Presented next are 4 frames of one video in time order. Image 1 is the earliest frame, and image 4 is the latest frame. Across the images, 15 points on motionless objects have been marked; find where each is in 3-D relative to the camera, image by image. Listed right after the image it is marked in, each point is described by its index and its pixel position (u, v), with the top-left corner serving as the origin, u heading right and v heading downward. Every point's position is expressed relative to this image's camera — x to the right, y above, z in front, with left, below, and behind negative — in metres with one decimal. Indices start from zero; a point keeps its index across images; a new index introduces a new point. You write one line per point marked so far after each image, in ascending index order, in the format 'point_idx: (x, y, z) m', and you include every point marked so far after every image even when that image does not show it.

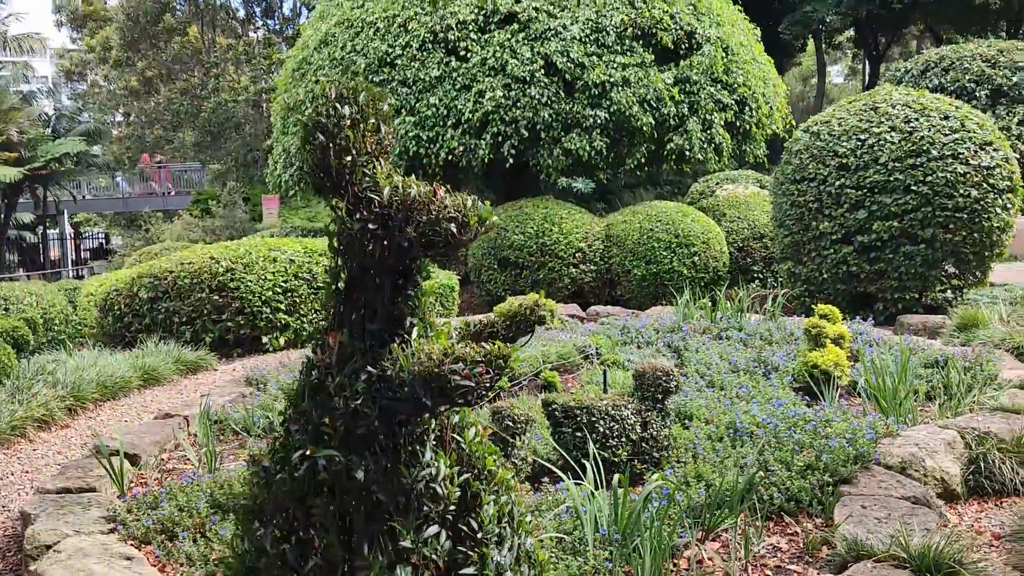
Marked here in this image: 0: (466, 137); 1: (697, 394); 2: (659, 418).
0: (-0.5, +1.5, +9.1) m
1: (+1.0, -0.6, +4.9) m
2: (+0.7, -0.6, +4.0) m
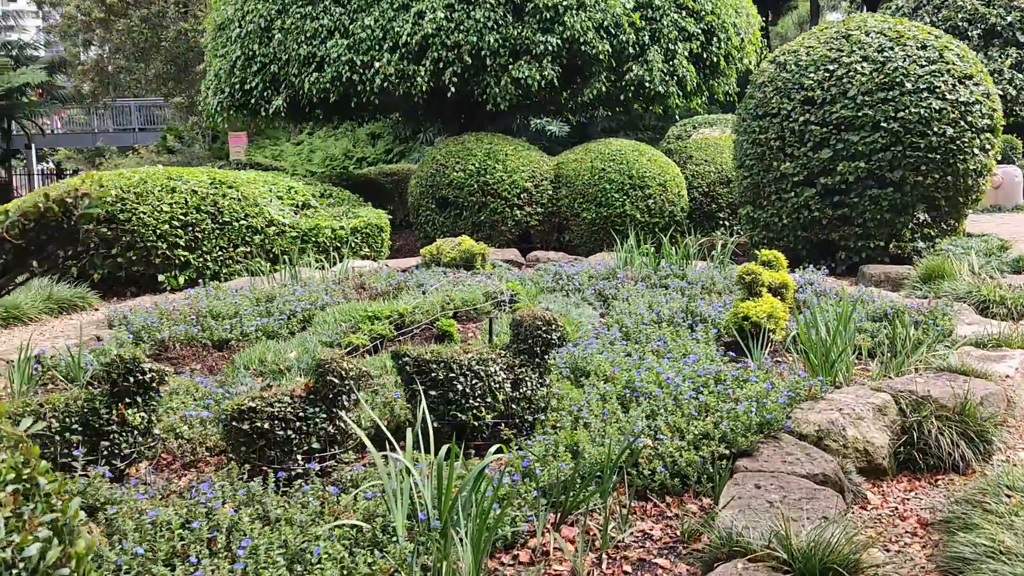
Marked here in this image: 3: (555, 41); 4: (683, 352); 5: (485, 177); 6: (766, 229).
0: (-1.0, +2.0, +8.3) m
1: (+0.4, -0.3, +4.3) m
2: (+0.1, -0.3, +3.4) m
3: (+0.4, +2.2, +8.3) m
4: (+0.8, -0.3, +4.2) m
5: (-0.2, +1.0, +8.3) m
6: (+2.1, +0.5, +7.6) m
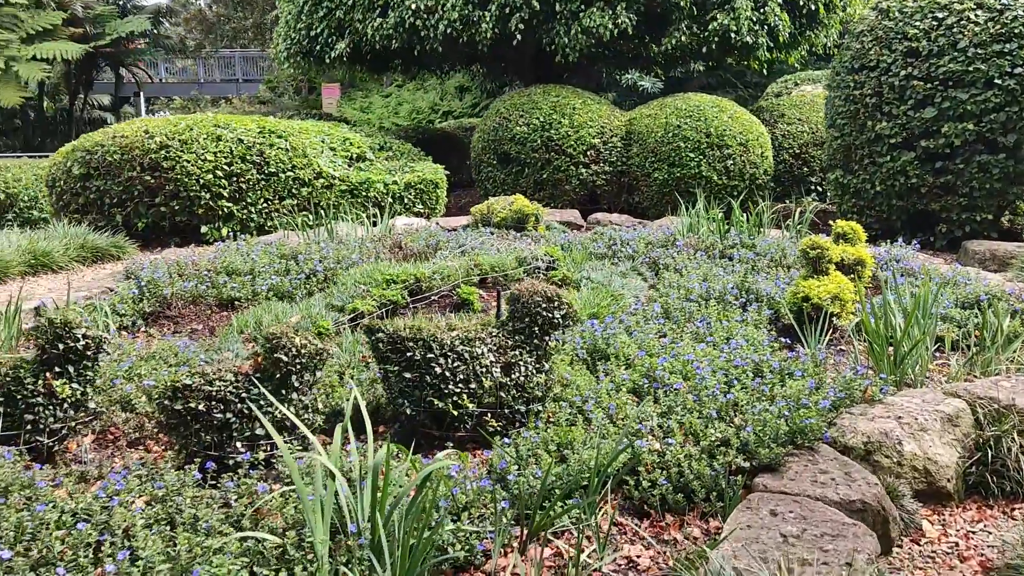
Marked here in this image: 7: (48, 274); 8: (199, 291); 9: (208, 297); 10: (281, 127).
0: (-0.4, +2.4, +7.8) m
1: (+0.5, -0.2, +3.8) m
2: (+0.1, -0.2, +2.9) m
3: (+1.0, +2.5, +7.6) m
4: (+0.9, -0.2, +3.7) m
5: (+0.3, +1.3, +7.8) m
6: (+2.6, +0.7, +6.9) m
7: (-2.7, +0.1, +5.3) m
8: (-1.4, 0.0, +4.2) m
9: (-1.4, 0.0, +4.3) m
10: (-1.8, +1.2, +6.9) m
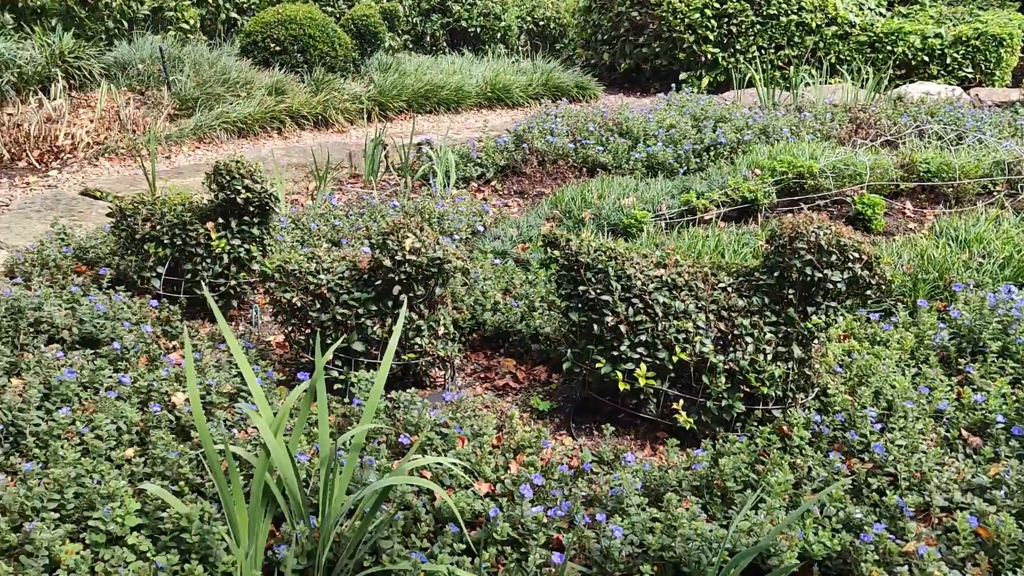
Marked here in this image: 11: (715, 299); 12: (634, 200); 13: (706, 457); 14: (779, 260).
0: (+3.6, +3.0, +5.4) m
1: (+1.4, -0.1, +2.3) m
2: (+0.6, -0.1, +1.9) m
3: (+4.5, +2.8, +4.4) m
4: (+1.6, -0.2, +2.0) m
5: (+4.0, +1.8, +5.2) m
6: (+5.1, +0.6, +3.3) m
7: (-0.1, +1.0, +5.3) m
8: (+0.2, +0.6, +3.7) m
9: (+0.3, +0.5, +3.7) m
10: (+1.8, +2.1, +5.8) m
11: (+0.4, 0.0, +1.9) m
12: (+0.4, +0.3, +3.1) m
13: (+0.4, -0.3, +1.8) m
14: (+0.6, +0.1, +1.9) m
